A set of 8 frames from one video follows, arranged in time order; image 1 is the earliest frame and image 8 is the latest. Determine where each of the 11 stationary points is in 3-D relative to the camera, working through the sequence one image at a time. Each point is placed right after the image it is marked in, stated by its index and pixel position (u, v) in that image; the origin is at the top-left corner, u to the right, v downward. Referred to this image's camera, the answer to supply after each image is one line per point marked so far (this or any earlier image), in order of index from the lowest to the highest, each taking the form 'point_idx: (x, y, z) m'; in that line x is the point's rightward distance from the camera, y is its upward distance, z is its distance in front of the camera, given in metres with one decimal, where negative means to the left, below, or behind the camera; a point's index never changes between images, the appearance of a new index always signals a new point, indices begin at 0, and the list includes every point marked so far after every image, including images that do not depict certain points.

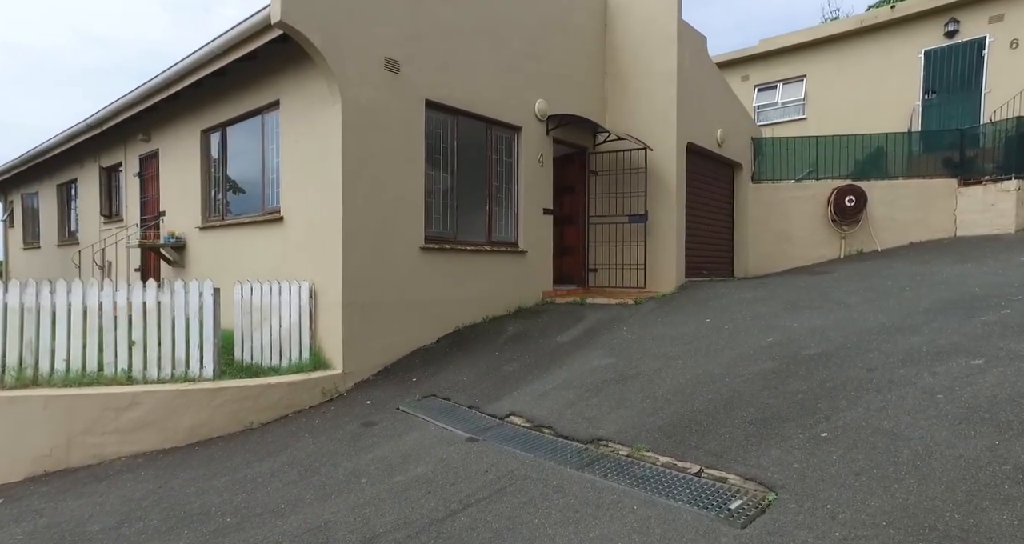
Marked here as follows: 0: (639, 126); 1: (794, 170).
0: (+2.0, +2.3, +9.9) m
1: (+6.2, +2.2, +13.5) m
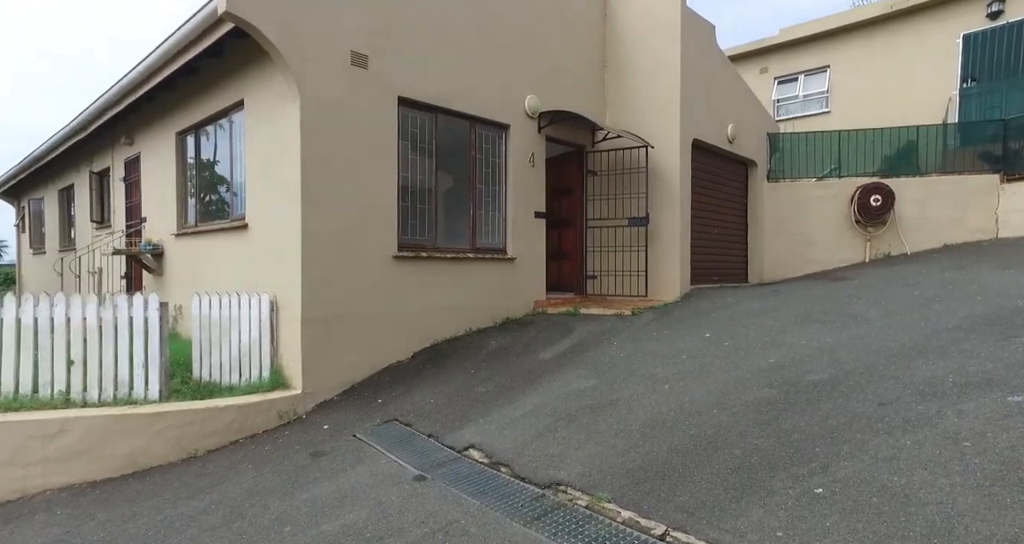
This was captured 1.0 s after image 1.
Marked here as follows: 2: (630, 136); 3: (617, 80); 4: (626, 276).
0: (+2.0, +2.3, +9.3) m
1: (+6.3, +2.1, +12.7) m
2: (+1.7, +1.9, +8.8) m
3: (+1.6, +3.0, +9.6) m
4: (+1.7, -0.1, +9.3) m
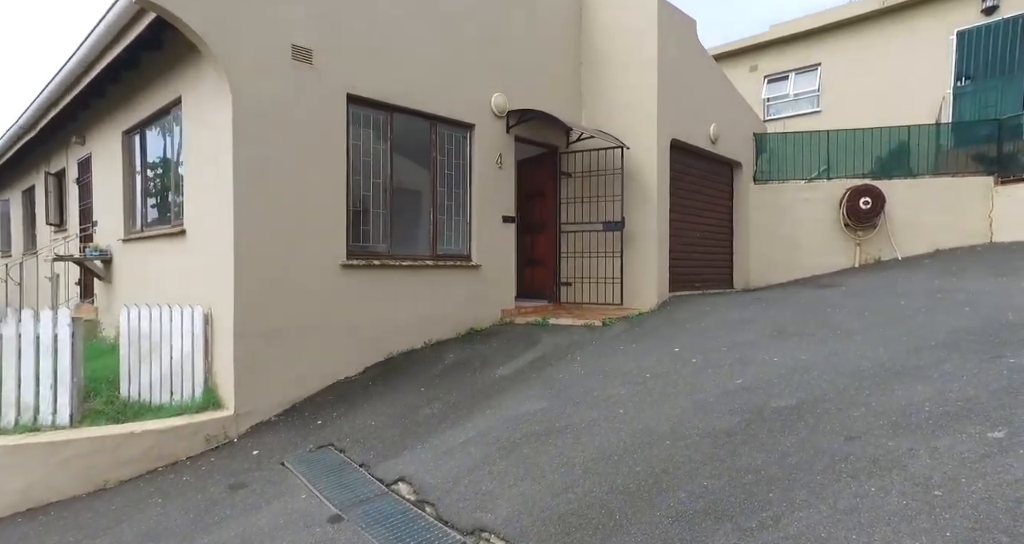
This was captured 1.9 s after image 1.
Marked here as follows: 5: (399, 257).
0: (+1.5, +2.2, +8.9) m
1: (+5.8, +2.0, +12.2) m
2: (+1.3, +1.8, +8.4) m
3: (+1.2, +2.9, +9.1) m
4: (+1.3, -0.2, +8.9) m
5: (-1.2, +0.2, +6.7) m
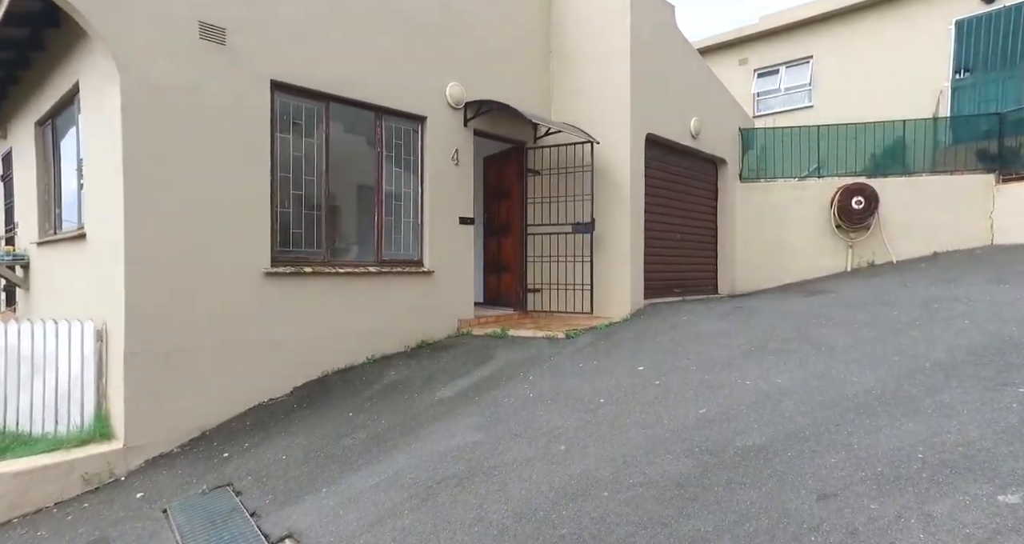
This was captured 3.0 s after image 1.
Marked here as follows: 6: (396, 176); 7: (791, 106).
0: (+1.0, +2.1, +8.2) m
1: (+5.3, +2.0, +11.6) m
2: (+0.8, +1.8, +7.7) m
3: (+0.7, +2.8, +8.4) m
4: (+0.8, -0.2, +8.2) m
5: (-1.7, +0.1, +6.1) m
6: (-1.3, +1.0, +6.6) m
7: (+6.5, +3.9, +14.4) m
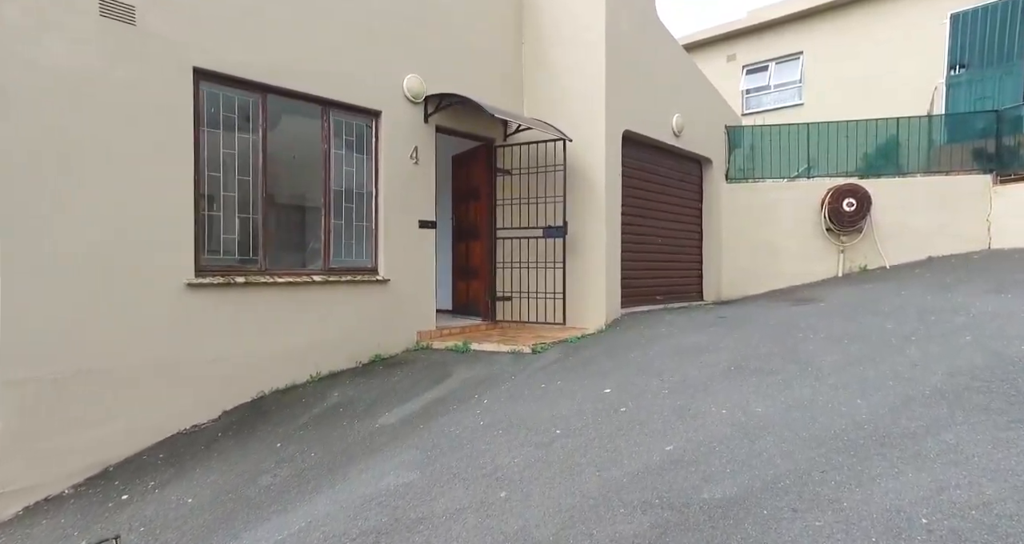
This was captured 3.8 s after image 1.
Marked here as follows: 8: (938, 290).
0: (+0.6, +2.0, +7.6) m
1: (+4.9, +1.9, +11.0) m
2: (+0.4, +1.7, +7.1) m
3: (+0.3, +2.7, +7.9) m
4: (+0.4, -0.3, +7.6) m
5: (-2.1, 0.0, +5.5) m
6: (-1.6, +0.9, +6.1) m
7: (+6.1, +3.8, +13.9) m
8: (+5.2, -0.2, +7.6) m
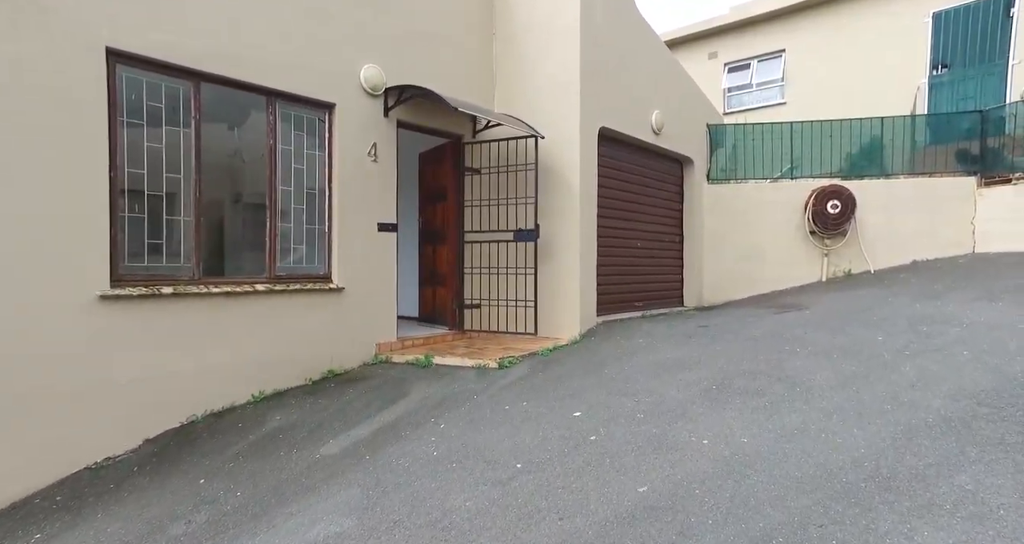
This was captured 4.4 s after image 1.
0: (+0.3, +1.9, +7.1) m
1: (+4.4, +1.8, +10.7) m
2: (0.0, +1.6, +6.6) m
3: (-0.1, +2.7, +7.4) m
4: (0.0, -0.4, +7.1) m
5: (-2.4, -0.1, +4.9) m
6: (-2.0, +0.9, +5.5) m
7: (+5.5, +3.7, +13.6) m
8: (+4.9, -0.3, +7.2) m
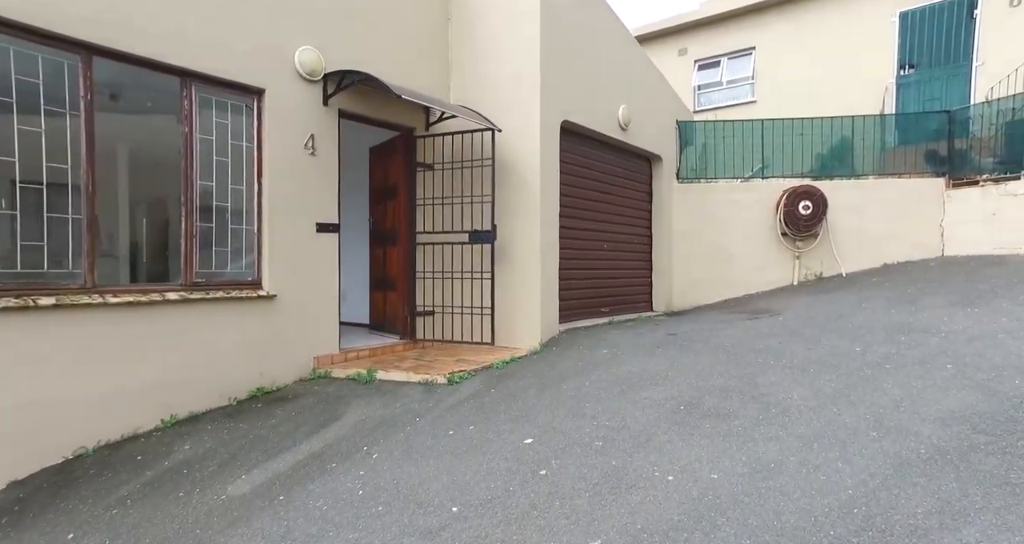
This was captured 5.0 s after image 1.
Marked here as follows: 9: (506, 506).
0: (-0.2, +1.9, +6.6) m
1: (+3.8, +1.8, +10.3) m
2: (-0.4, +1.6, +6.1) m
3: (-0.6, +2.6, +6.9) m
4: (-0.5, -0.4, +6.6) m
5: (-2.8, -0.1, +4.3) m
6: (-2.4, +0.8, +4.9) m
7: (+4.8, +3.7, +13.3) m
8: (+4.4, -0.3, +6.9) m
9: (0.0, -1.1, +3.0) m
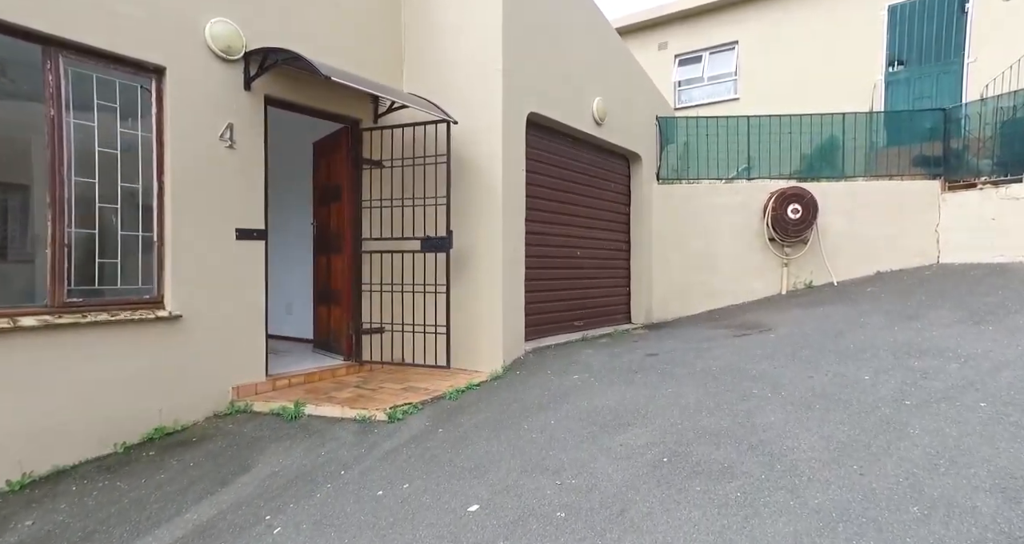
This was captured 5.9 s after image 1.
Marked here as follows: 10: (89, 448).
0: (-0.6, +1.8, +5.8) m
1: (+3.3, +1.6, +9.6) m
2: (-0.8, +1.4, +5.3) m
3: (-0.9, +2.5, +6.0) m
4: (-0.8, -0.6, +5.8) m
5: (-3.1, -0.2, +3.4) m
6: (-2.7, +0.7, +4.0) m
7: (+4.2, +3.6, +12.6) m
8: (+4.0, -0.5, +6.2) m
9: (-0.3, -1.3, +2.2) m
10: (-2.6, -1.1, +3.9) m
